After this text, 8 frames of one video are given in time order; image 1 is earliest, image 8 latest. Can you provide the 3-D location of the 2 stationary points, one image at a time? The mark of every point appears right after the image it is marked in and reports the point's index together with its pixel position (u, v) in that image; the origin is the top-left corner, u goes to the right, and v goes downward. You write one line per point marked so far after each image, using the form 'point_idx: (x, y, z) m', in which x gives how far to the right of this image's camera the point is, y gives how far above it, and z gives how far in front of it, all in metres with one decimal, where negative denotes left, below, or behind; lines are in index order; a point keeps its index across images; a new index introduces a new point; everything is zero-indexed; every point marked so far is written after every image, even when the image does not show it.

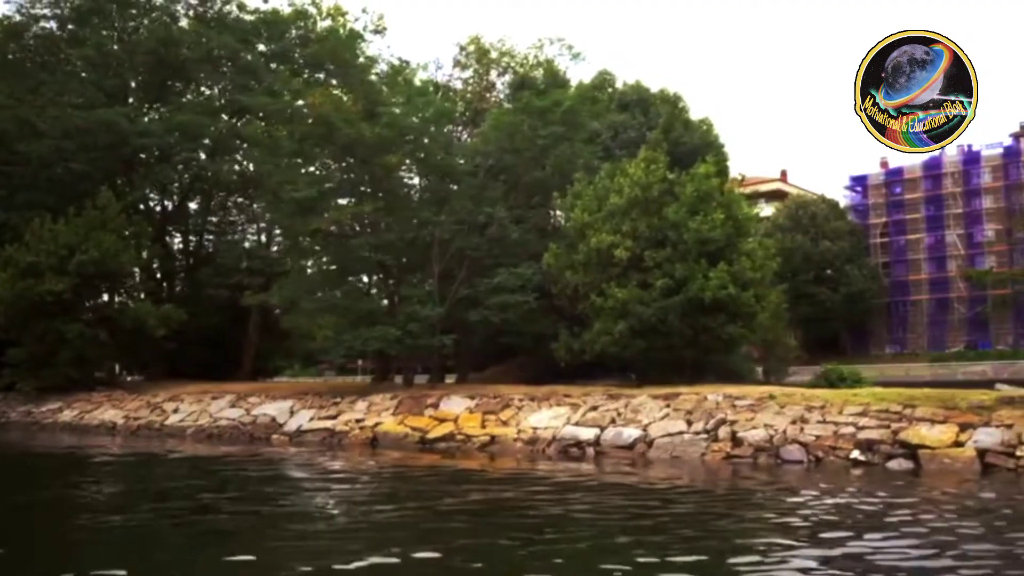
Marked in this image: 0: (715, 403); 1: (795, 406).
0: (+3.7, -2.1, +18.7) m
1: (+4.9, -2.1, +17.8) m
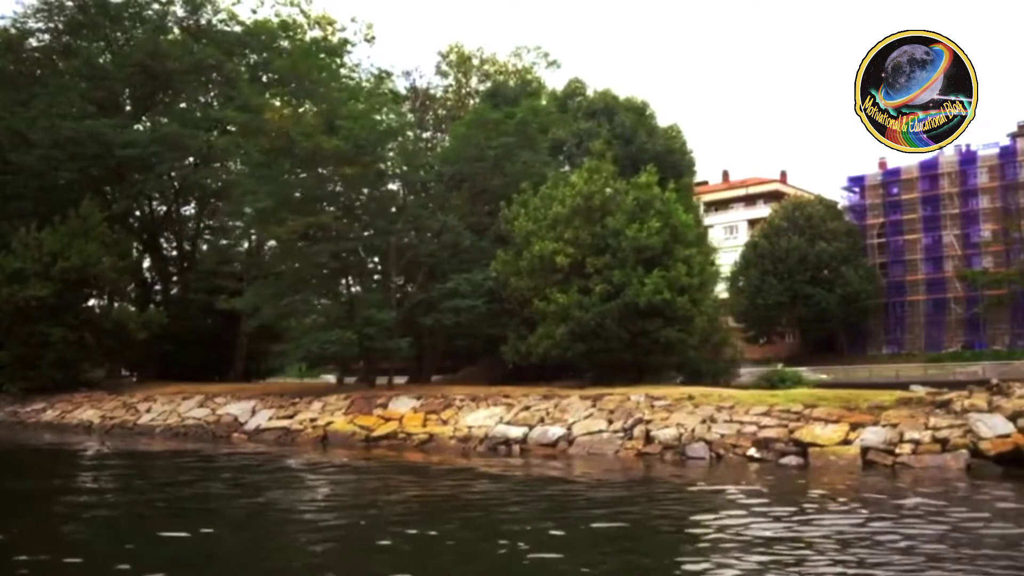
0: (+2.4, -2.3, +19.6) m
1: (+3.6, -2.2, +18.7) m
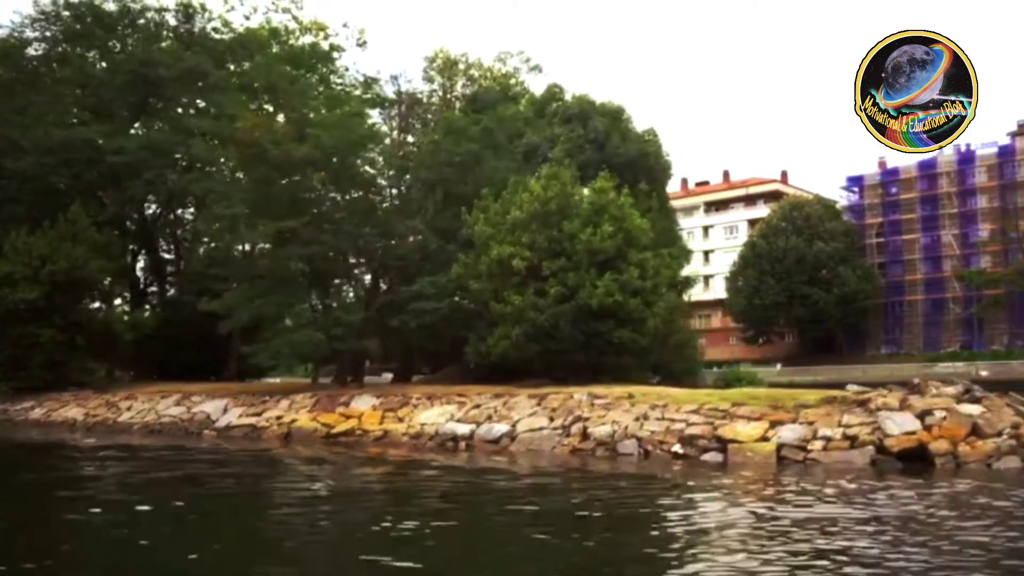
0: (+1.3, -2.3, +20.4) m
1: (+2.5, -2.3, +19.5) m
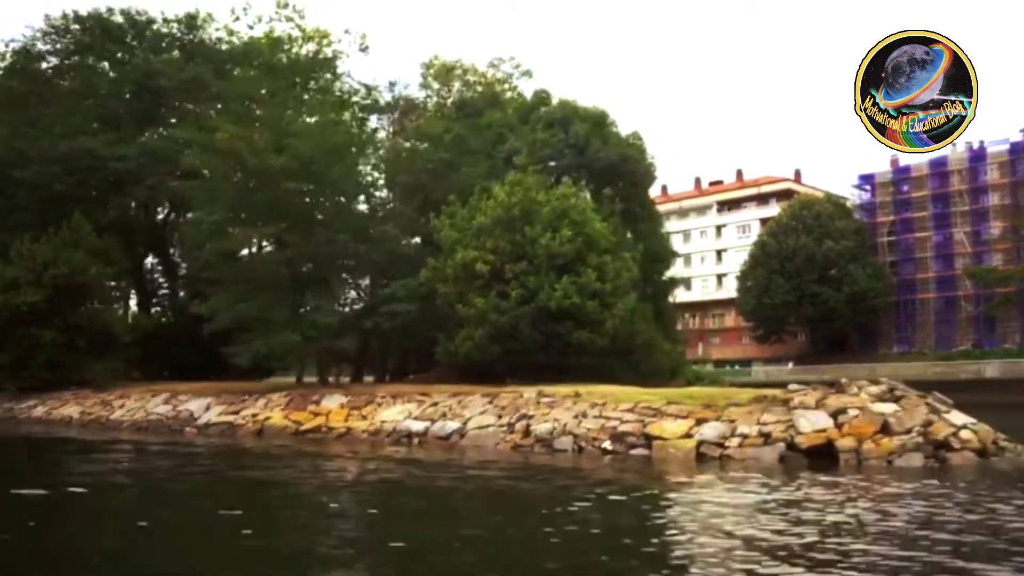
0: (+0.3, -2.4, +21.3) m
1: (+1.4, -2.4, +20.3) m
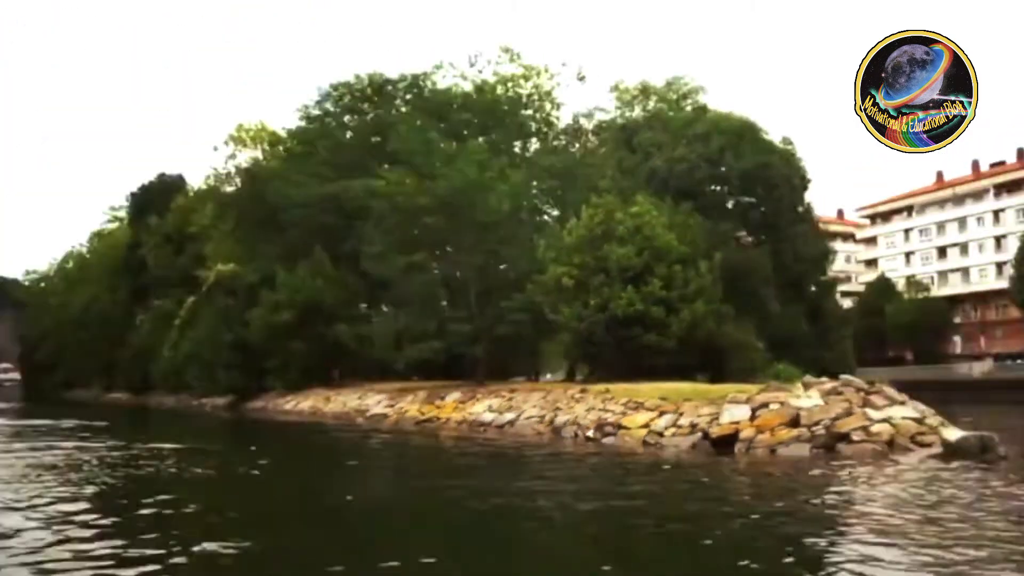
0: (+1.4, -2.8, +25.6) m
1: (+2.2, -2.7, +24.3) m
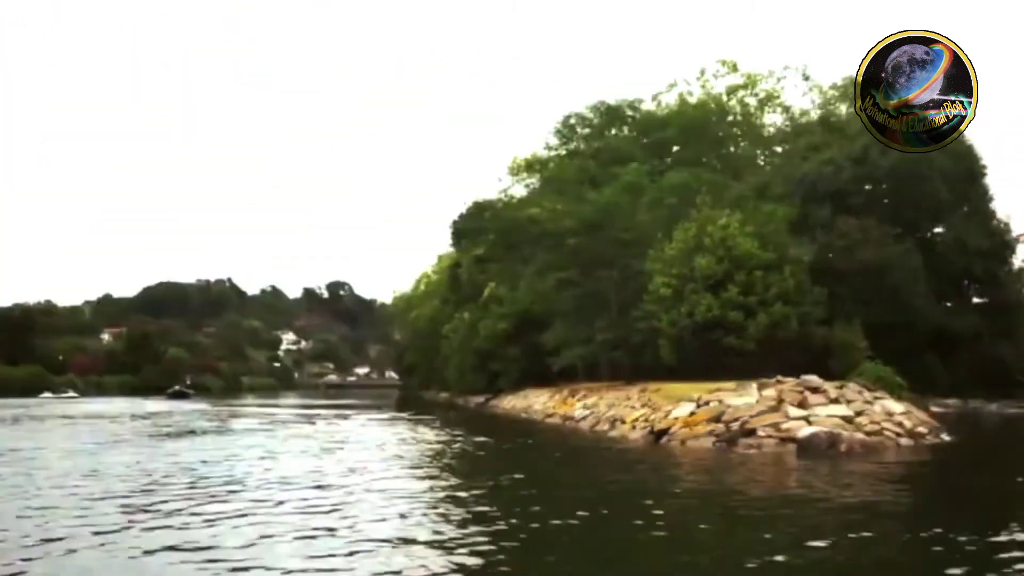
0: (+3.4, -3.2, +29.4) m
1: (+3.6, -3.1, +27.9) m
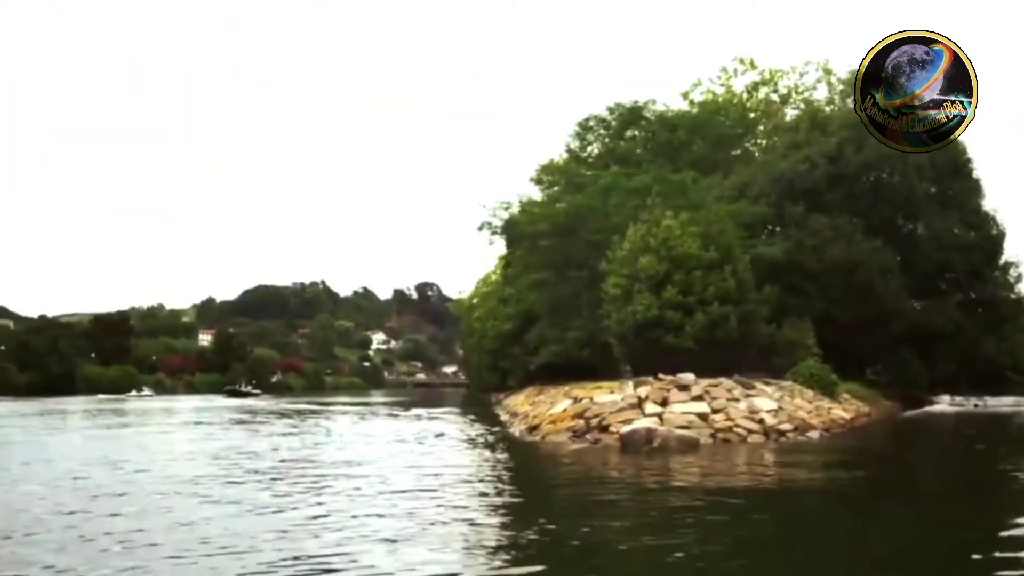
0: (+1.4, -3.2, +30.4) m
1: (+1.4, -3.1, +29.0) m
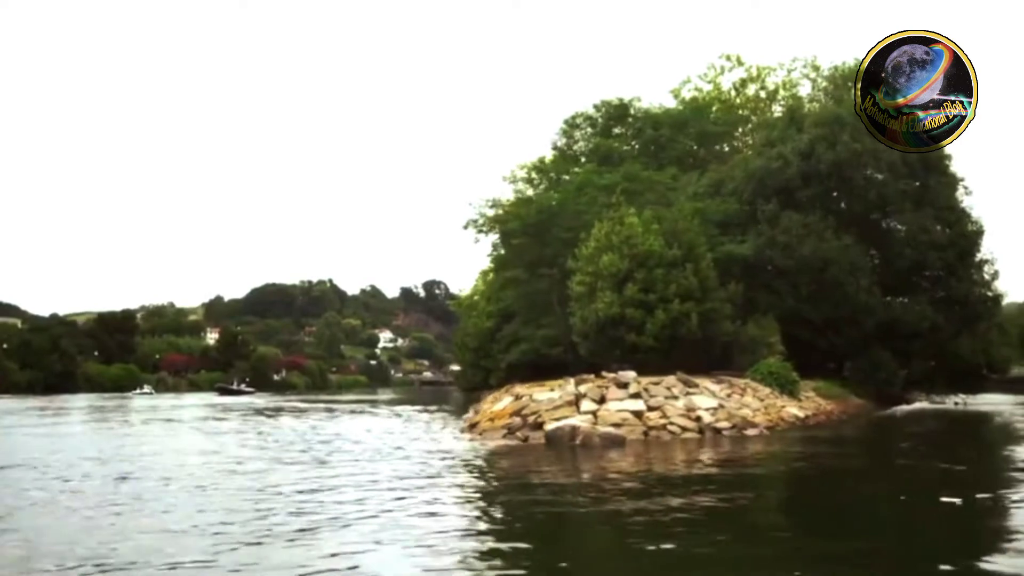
0: (+0.2, -3.1, +30.4) m
1: (+0.1, -3.1, +28.9) m
